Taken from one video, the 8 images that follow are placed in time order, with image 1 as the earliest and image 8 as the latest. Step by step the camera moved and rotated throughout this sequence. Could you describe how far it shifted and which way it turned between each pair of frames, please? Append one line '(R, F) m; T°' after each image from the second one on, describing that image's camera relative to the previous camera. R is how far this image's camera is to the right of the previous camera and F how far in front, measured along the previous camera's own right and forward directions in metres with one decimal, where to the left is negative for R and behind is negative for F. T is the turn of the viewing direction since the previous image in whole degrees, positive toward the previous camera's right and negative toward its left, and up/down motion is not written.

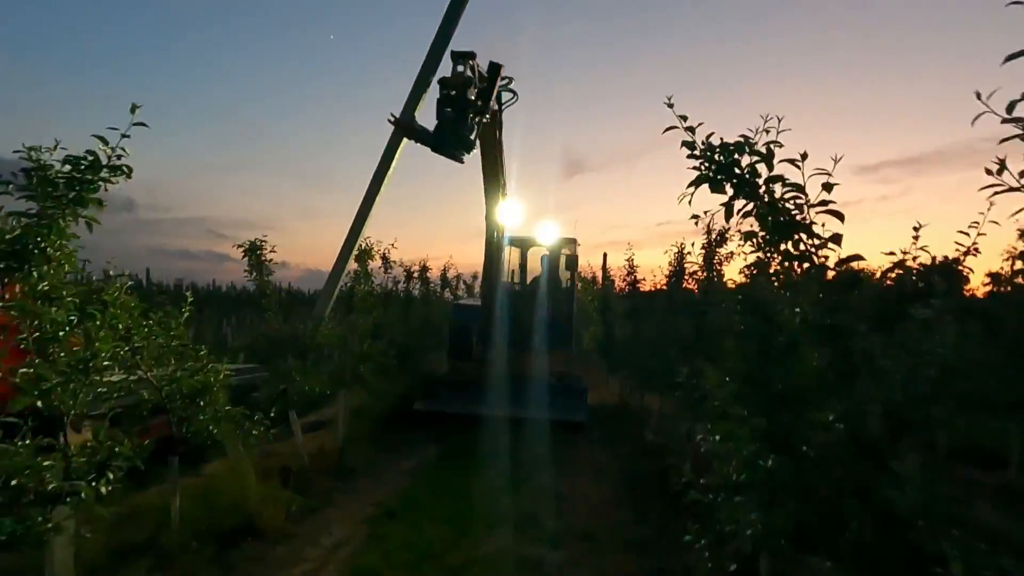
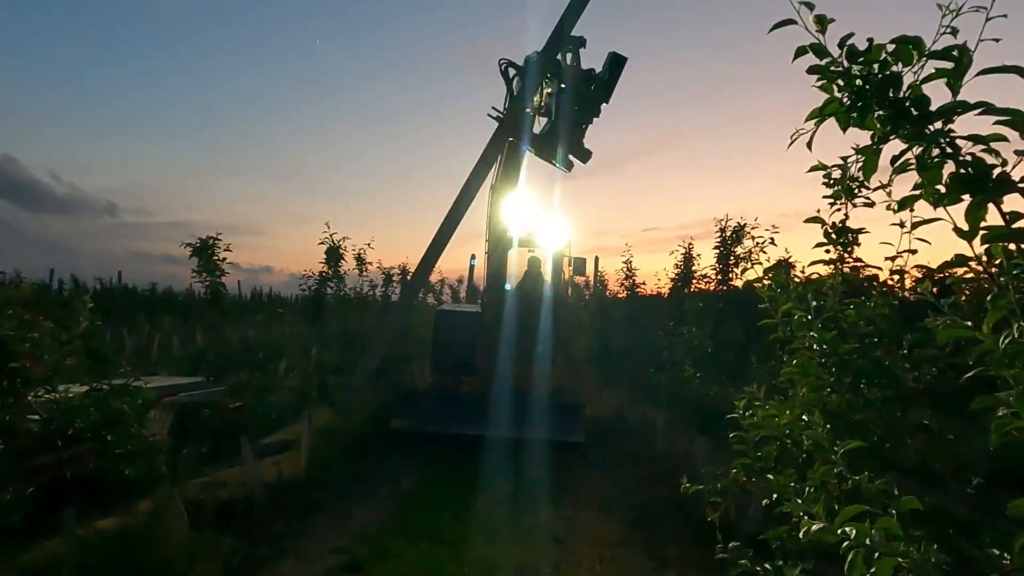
(0.0, +1.3) m; +1°
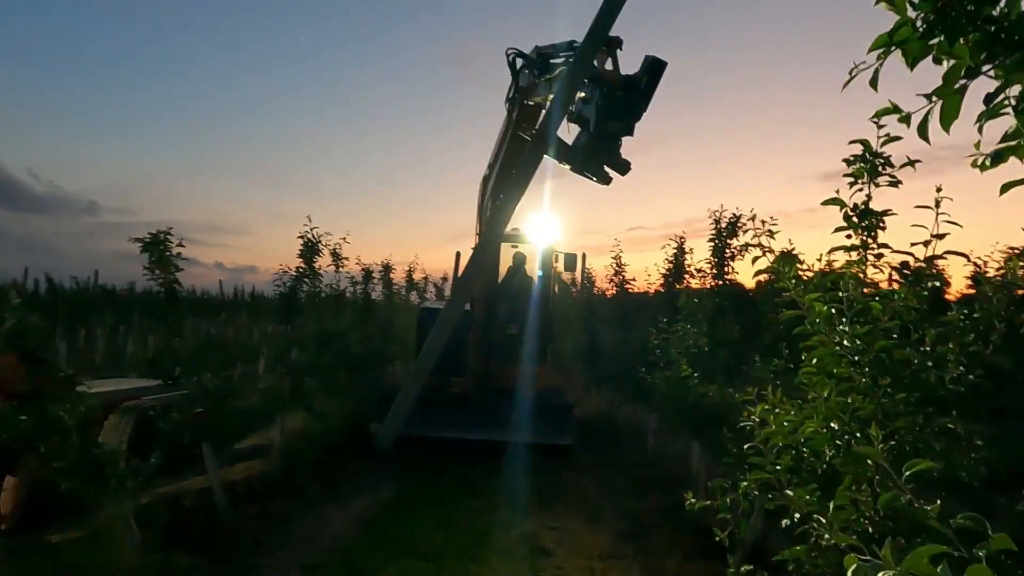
(0.0, +0.5) m; +1°
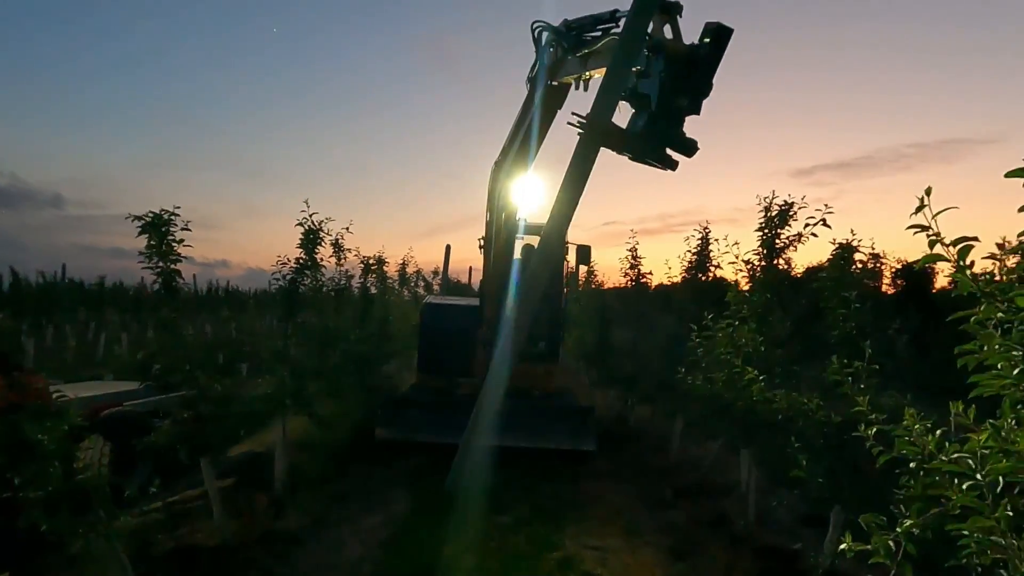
(-0.5, +0.8) m; +2°
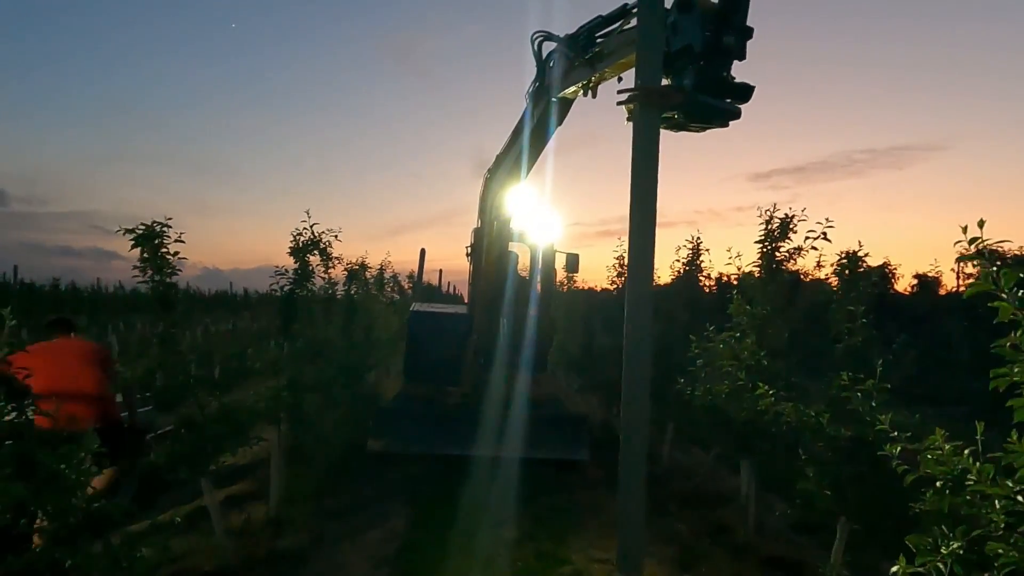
(-0.4, 0.0) m; +3°
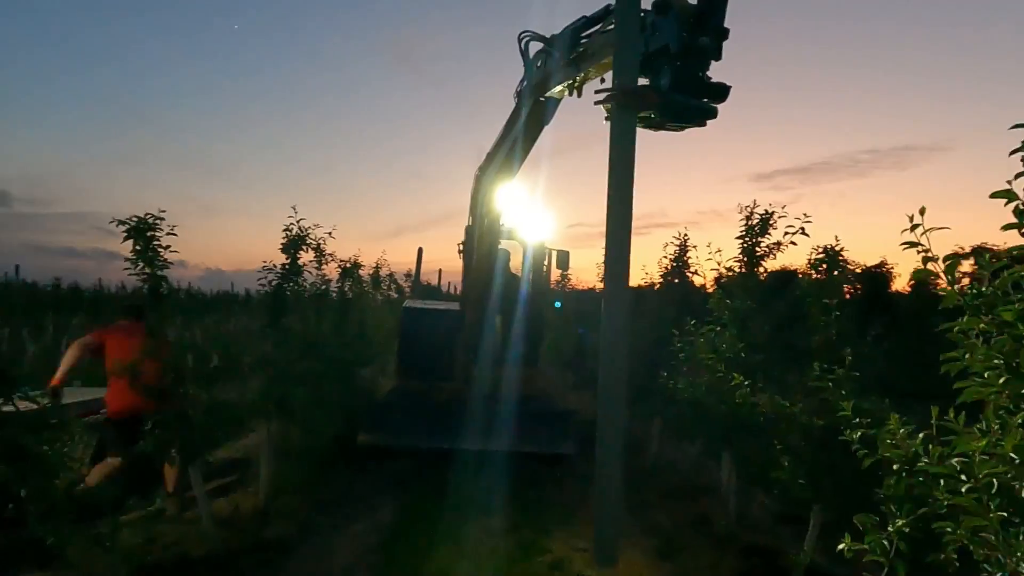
(+0.2, -0.1) m; 0°
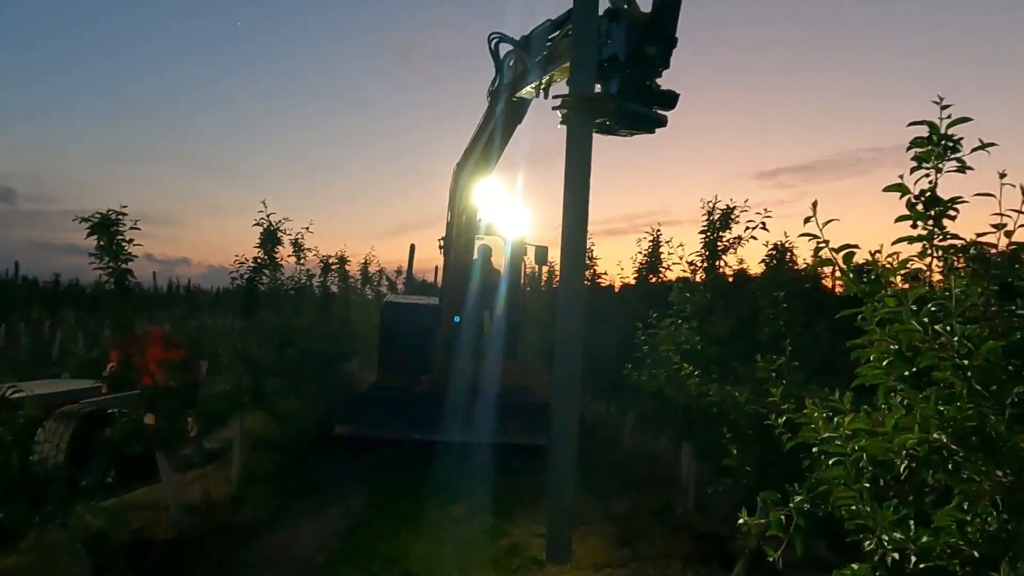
(+0.4, -0.2) m; 0°
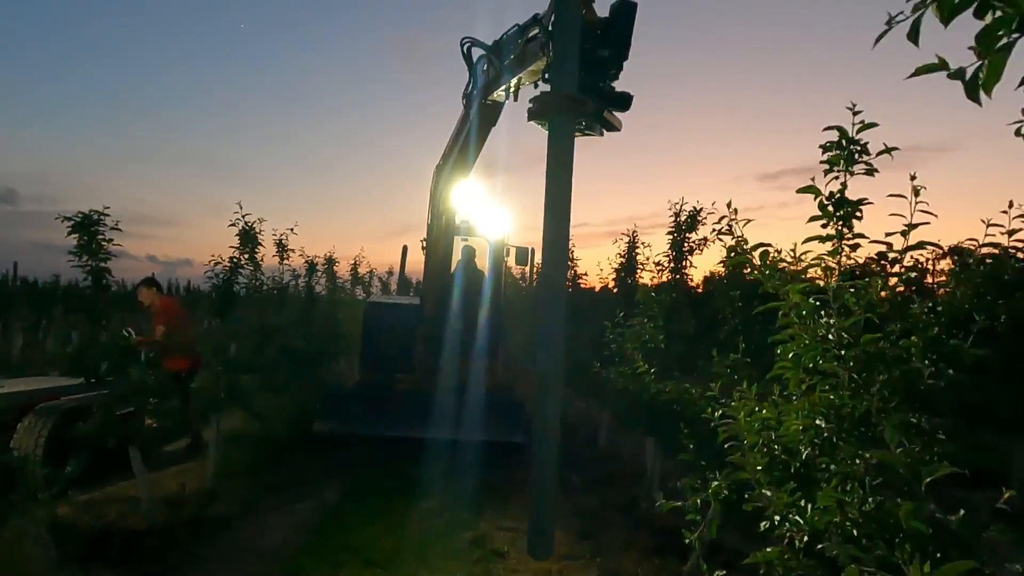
(+0.3, -0.2) m; 0°
